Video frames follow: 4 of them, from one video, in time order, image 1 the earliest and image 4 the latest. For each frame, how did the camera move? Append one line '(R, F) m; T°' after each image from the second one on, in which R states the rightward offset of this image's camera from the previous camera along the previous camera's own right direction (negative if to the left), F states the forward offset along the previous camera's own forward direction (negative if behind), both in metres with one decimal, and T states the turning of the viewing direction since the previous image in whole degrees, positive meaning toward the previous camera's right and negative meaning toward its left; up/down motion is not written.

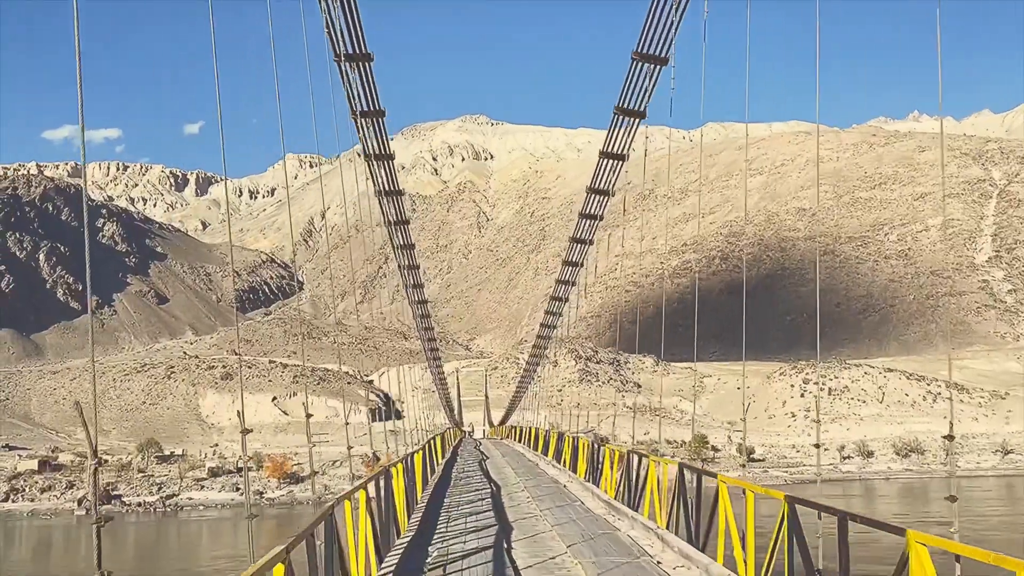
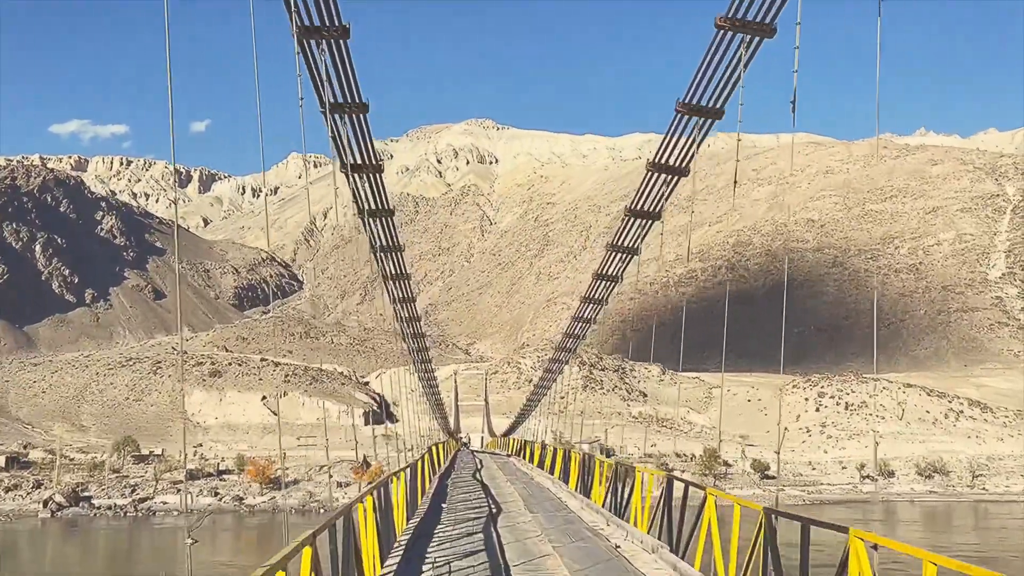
(-0.1, +2.4) m; 0°
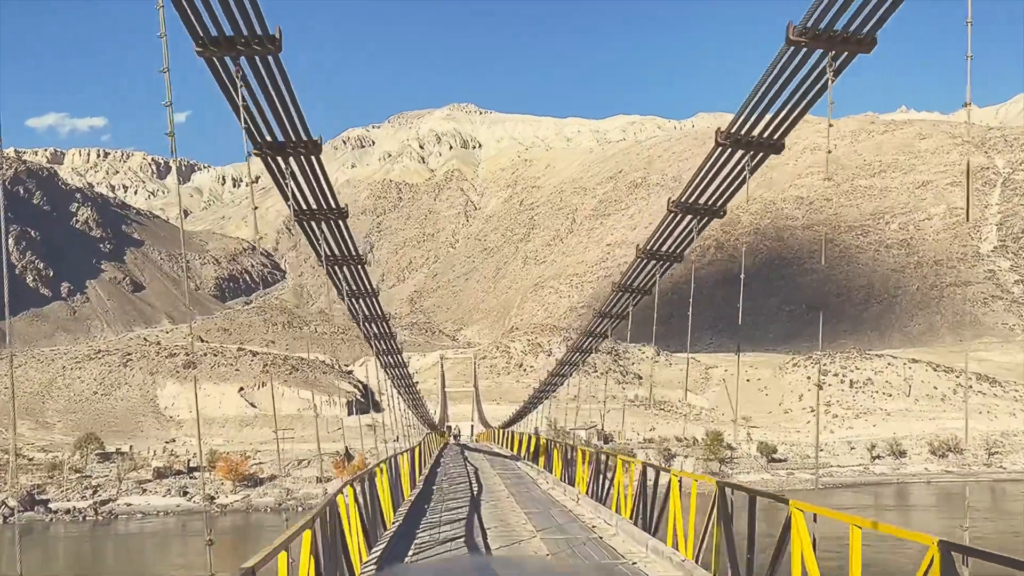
(-0.1, +2.4) m; +1°
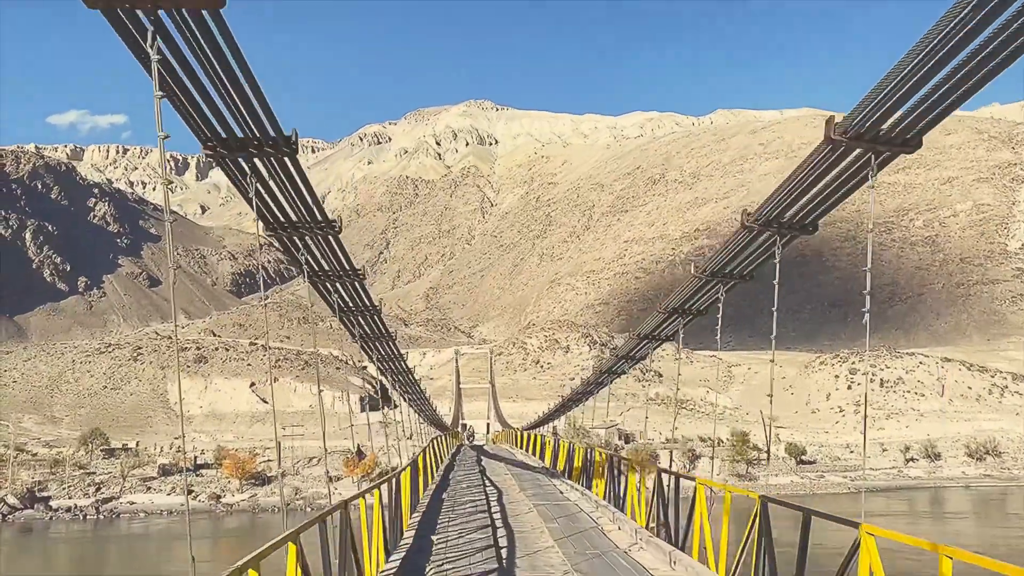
(-0.1, +1.3) m; -1°
